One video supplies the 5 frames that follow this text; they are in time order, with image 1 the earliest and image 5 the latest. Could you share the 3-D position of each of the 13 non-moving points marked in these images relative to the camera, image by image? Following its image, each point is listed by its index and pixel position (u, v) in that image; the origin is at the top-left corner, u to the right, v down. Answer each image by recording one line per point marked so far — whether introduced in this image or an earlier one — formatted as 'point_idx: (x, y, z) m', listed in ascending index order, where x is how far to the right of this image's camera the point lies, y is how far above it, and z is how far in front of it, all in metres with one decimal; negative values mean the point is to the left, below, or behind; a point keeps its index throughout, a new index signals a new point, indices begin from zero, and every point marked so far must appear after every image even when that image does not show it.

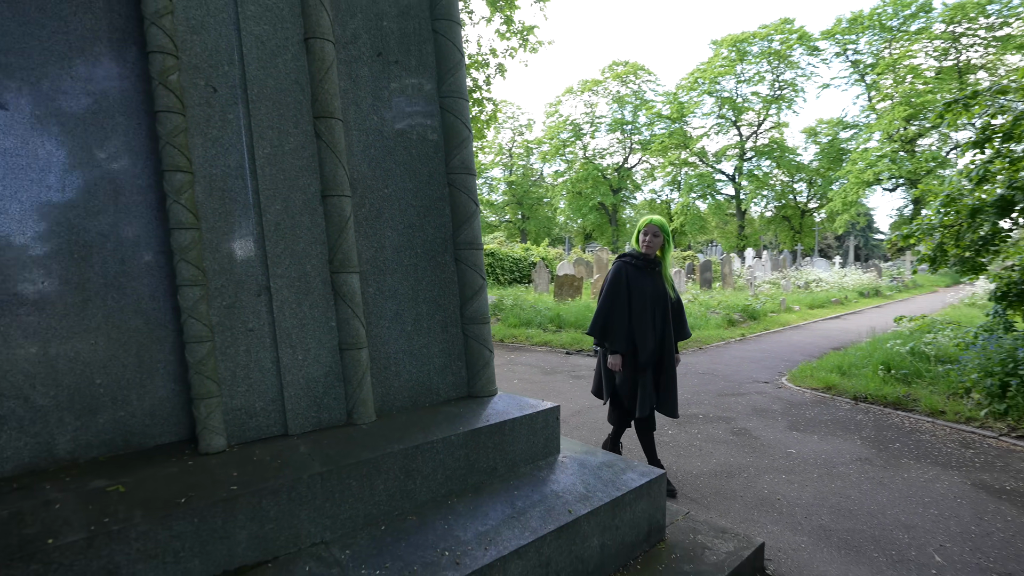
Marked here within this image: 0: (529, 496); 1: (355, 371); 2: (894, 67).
0: (+0.1, -0.9, +2.2) m
1: (-0.6, -0.3, +2.1) m
2: (+13.7, +8.1, +19.0) m
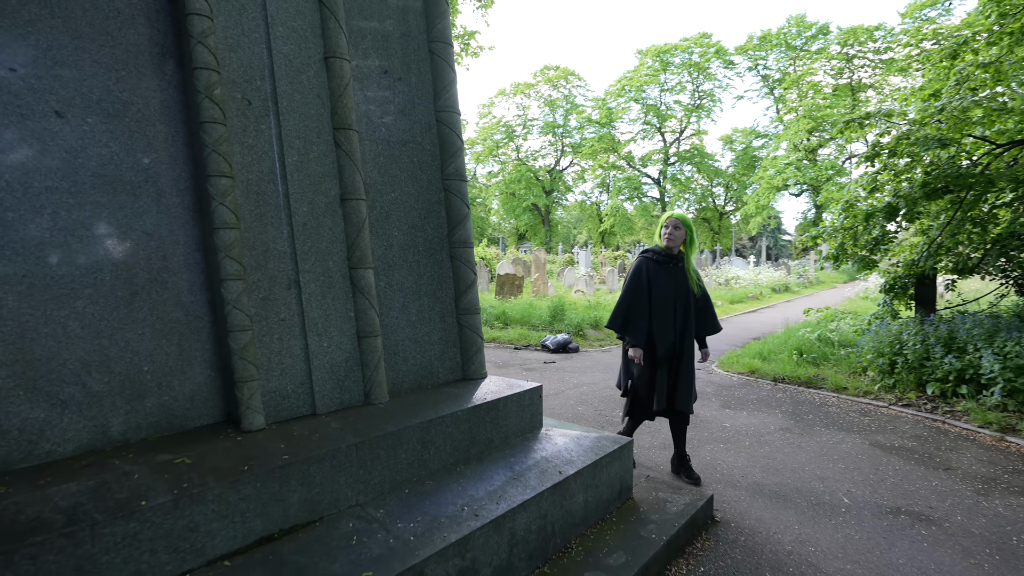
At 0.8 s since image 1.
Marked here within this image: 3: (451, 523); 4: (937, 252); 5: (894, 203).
0: (+0.1, -0.8, +2.6) m
1: (-0.6, -0.3, +2.3) m
2: (+11.3, +8.3, +20.9) m
3: (-0.2, -0.9, +2.0) m
4: (+5.0, +0.4, +6.2) m
5: (+4.6, +1.0, +6.2) m
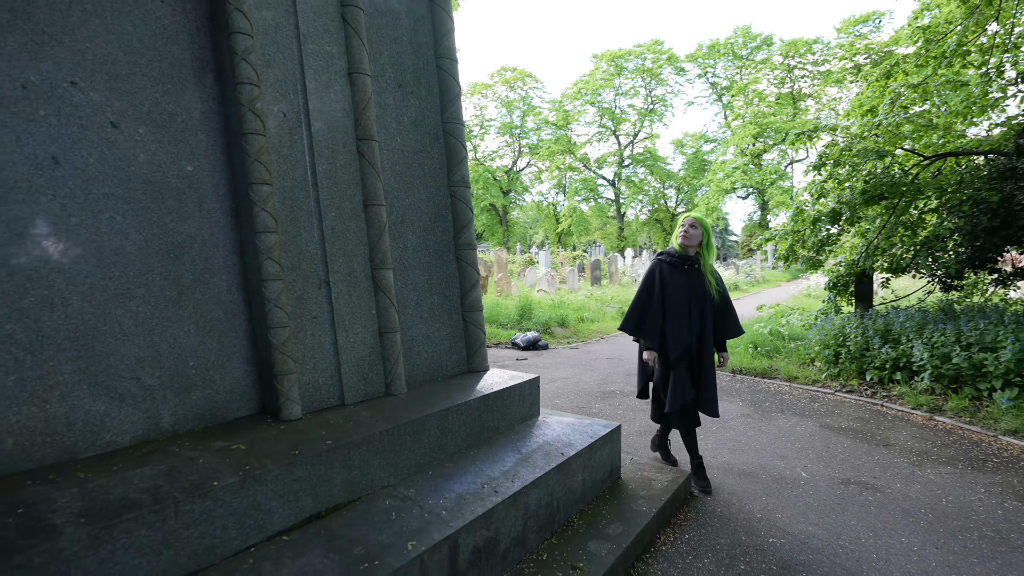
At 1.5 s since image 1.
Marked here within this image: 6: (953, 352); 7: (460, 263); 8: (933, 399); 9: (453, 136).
0: (+0.1, -0.8, +2.8) m
1: (-0.6, -0.3, +2.5) m
2: (+9.7, +8.4, +22.0) m
3: (-0.2, -0.9, +2.2) m
4: (+4.7, +0.5, +6.8) m
5: (+4.3, +1.0, +6.9) m
6: (+4.5, -0.6, +5.3) m
7: (-0.3, +0.1, +2.9) m
8: (+4.2, -1.1, +5.2) m
9: (-0.3, +0.8, +2.9) m
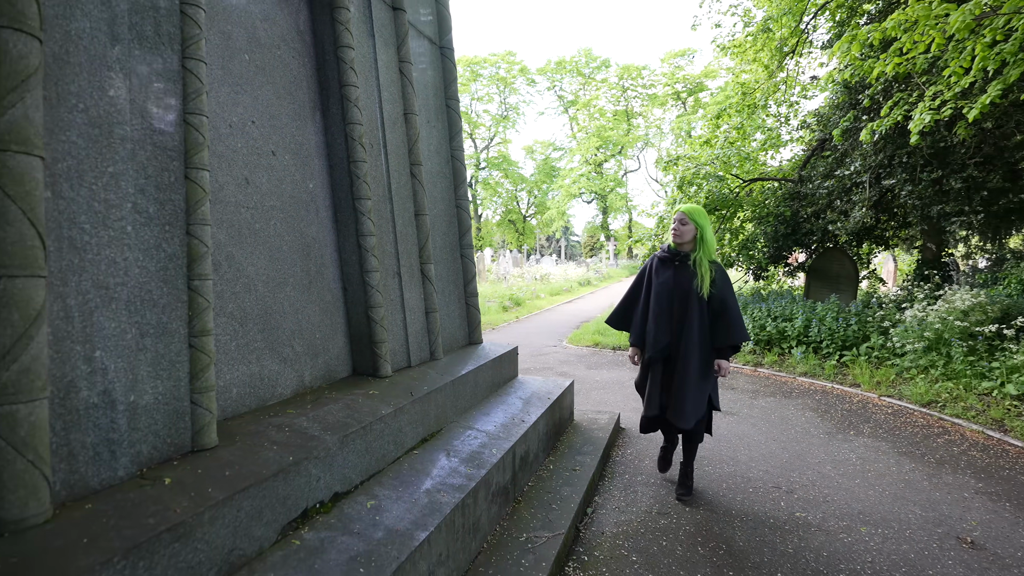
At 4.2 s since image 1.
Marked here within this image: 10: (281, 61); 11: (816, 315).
0: (+0.1, -0.8, +3.7) m
1: (-0.5, -0.2, +3.3) m
2: (+3.8, +8.6, +24.8) m
3: (0.0, -0.8, +3.1) m
4: (+3.4, +0.6, +8.9) m
5: (+2.9, +1.2, +8.8) m
6: (+3.6, -0.5, +7.4) m
7: (-0.3, +0.2, +3.8) m
8: (+3.4, -1.0, +7.2) m
9: (-0.4, +0.9, +3.7) m
10: (-1.1, +1.1, +2.5) m
11: (+4.2, -0.4, +7.2) m
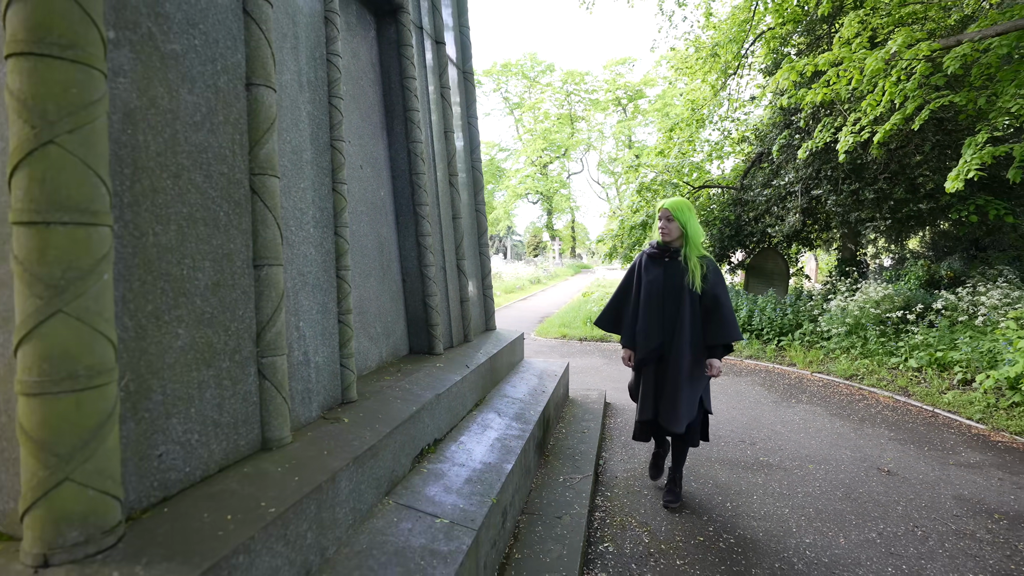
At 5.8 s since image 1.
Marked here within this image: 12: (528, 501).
0: (+0.2, -0.7, +4.4) m
1: (-0.3, -0.2, +3.8) m
2: (+1.4, +8.7, +25.7) m
3: (+0.2, -0.8, +3.7) m
4: (+2.9, +0.7, +9.9) m
5: (+2.4, +1.3, +9.7) m
6: (+3.3, -0.4, +8.4) m
7: (-0.2, +0.3, +4.3) m
8: (+3.1, -0.9, +8.2) m
9: (-0.3, +1.0, +4.3) m
10: (-0.8, +1.1, +3.0) m
11: (+3.9, -0.3, +8.2) m
12: (+0.1, -1.2, +2.9) m
